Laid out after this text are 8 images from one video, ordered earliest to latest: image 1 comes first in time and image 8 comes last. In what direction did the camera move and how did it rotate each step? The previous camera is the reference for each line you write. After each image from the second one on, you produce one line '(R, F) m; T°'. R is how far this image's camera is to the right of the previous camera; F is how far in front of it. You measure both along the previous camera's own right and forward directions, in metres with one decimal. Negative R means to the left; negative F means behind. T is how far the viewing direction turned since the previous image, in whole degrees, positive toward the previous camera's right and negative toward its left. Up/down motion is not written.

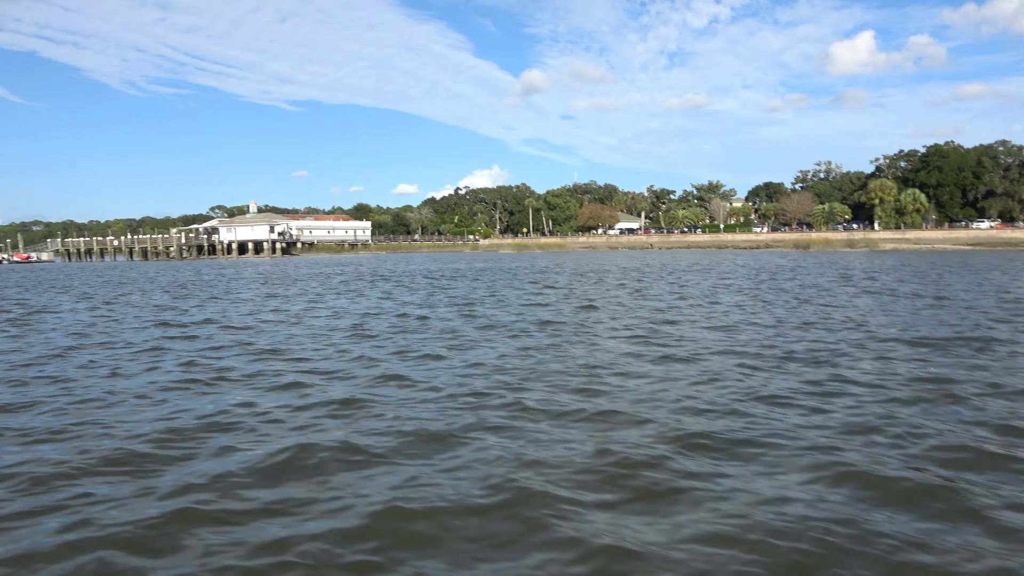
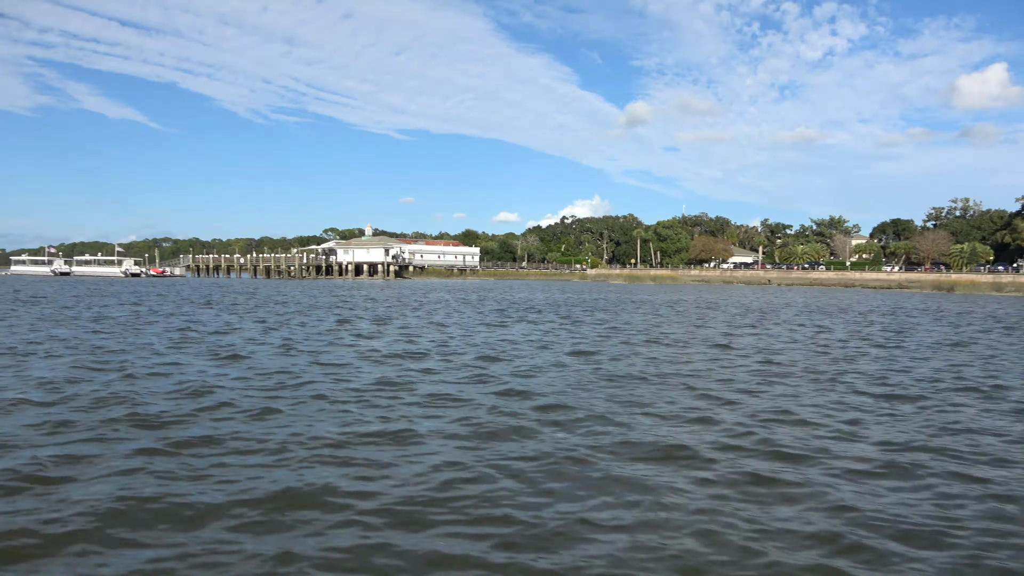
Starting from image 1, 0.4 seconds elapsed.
(-1.2, +0.6) m; -8°
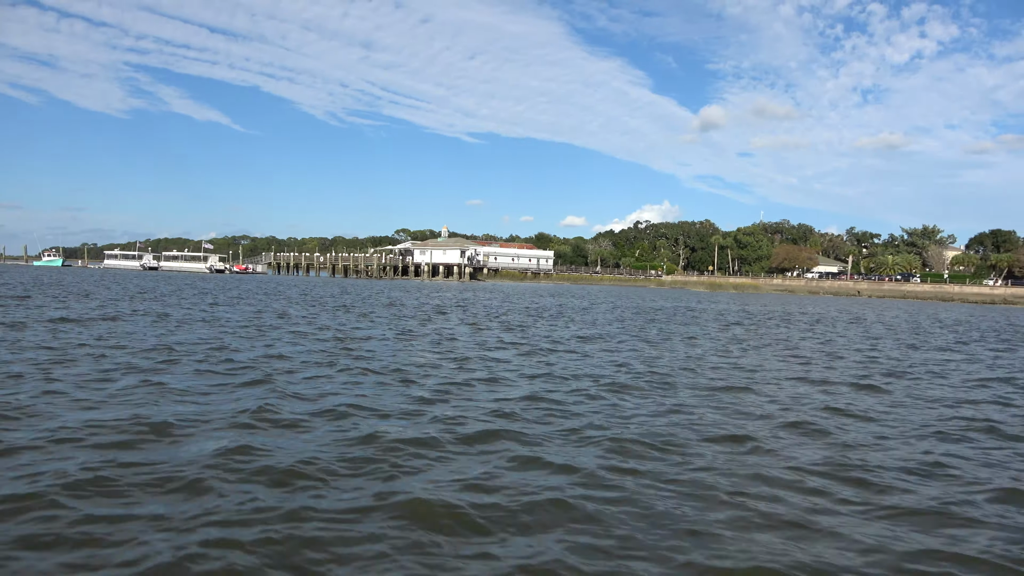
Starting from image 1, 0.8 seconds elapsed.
(-0.9, +0.4) m; -5°
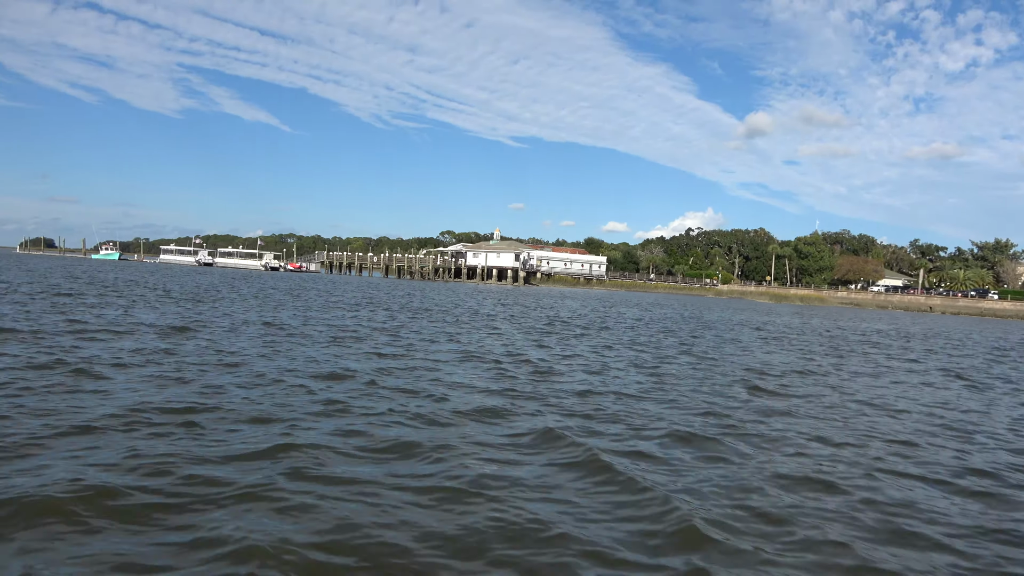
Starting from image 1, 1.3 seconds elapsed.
(-1.8, +0.6) m; -3°
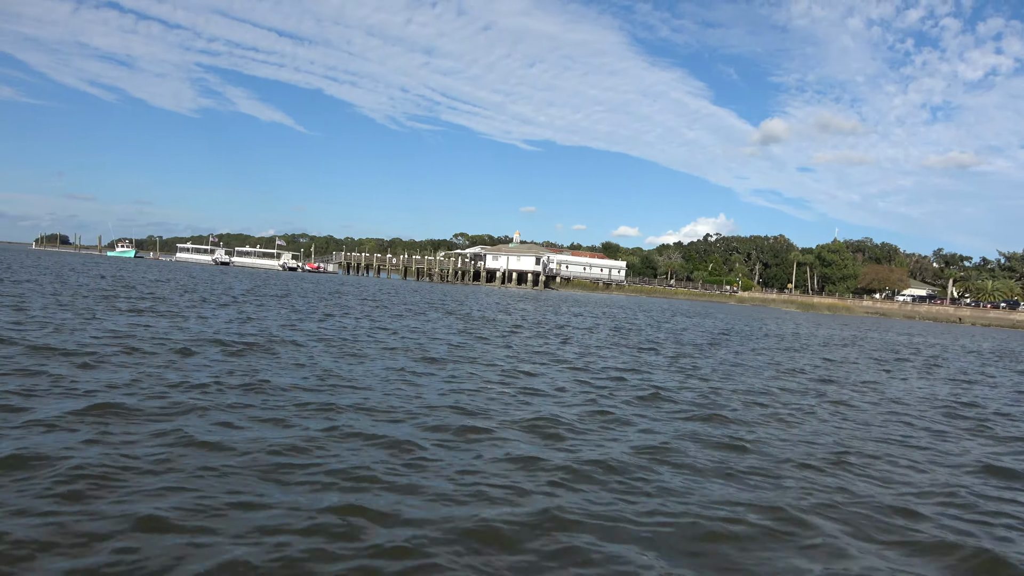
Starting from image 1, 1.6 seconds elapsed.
(-0.8, +0.5) m; -1°
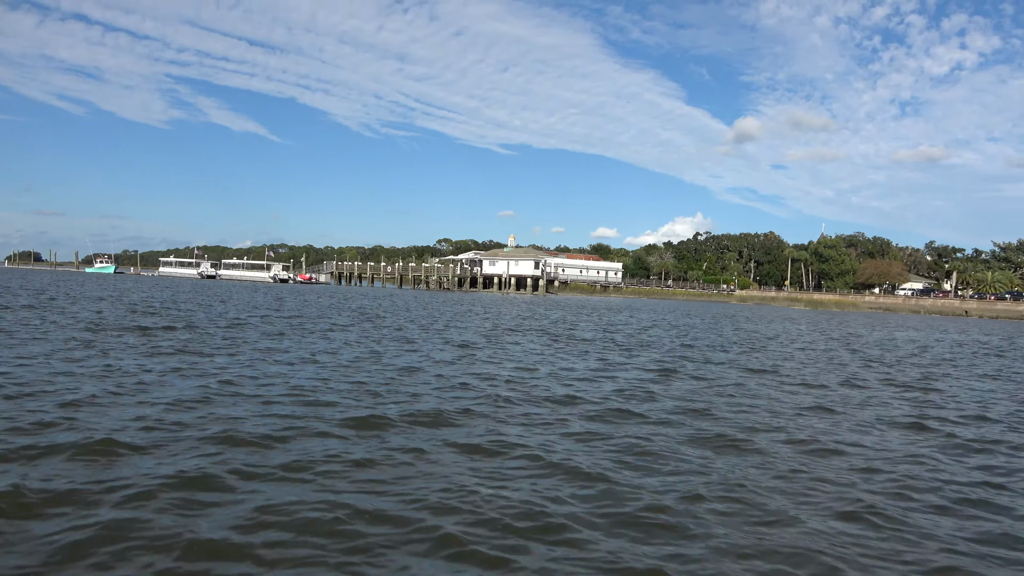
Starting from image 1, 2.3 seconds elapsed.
(-2.1, +1.0) m; +2°
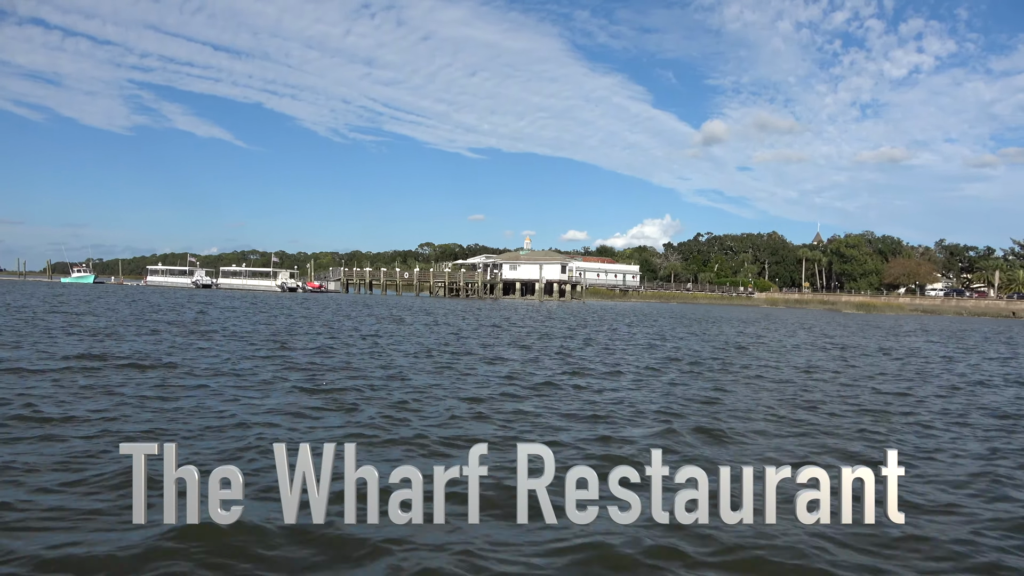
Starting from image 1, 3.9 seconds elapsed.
(-6.0, +1.5) m; +3°
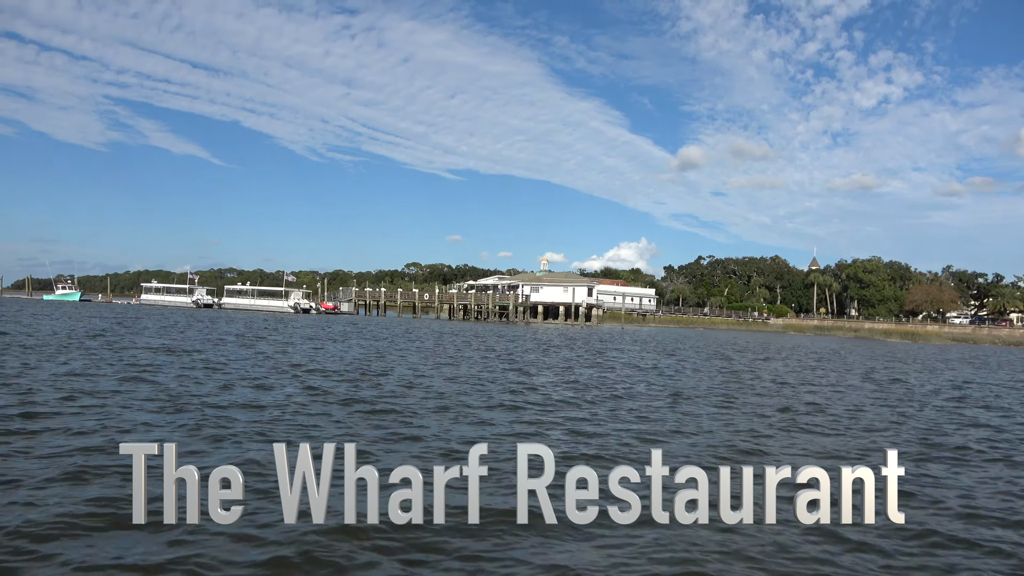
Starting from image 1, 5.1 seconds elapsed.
(-5.2, +0.6) m; +2°
